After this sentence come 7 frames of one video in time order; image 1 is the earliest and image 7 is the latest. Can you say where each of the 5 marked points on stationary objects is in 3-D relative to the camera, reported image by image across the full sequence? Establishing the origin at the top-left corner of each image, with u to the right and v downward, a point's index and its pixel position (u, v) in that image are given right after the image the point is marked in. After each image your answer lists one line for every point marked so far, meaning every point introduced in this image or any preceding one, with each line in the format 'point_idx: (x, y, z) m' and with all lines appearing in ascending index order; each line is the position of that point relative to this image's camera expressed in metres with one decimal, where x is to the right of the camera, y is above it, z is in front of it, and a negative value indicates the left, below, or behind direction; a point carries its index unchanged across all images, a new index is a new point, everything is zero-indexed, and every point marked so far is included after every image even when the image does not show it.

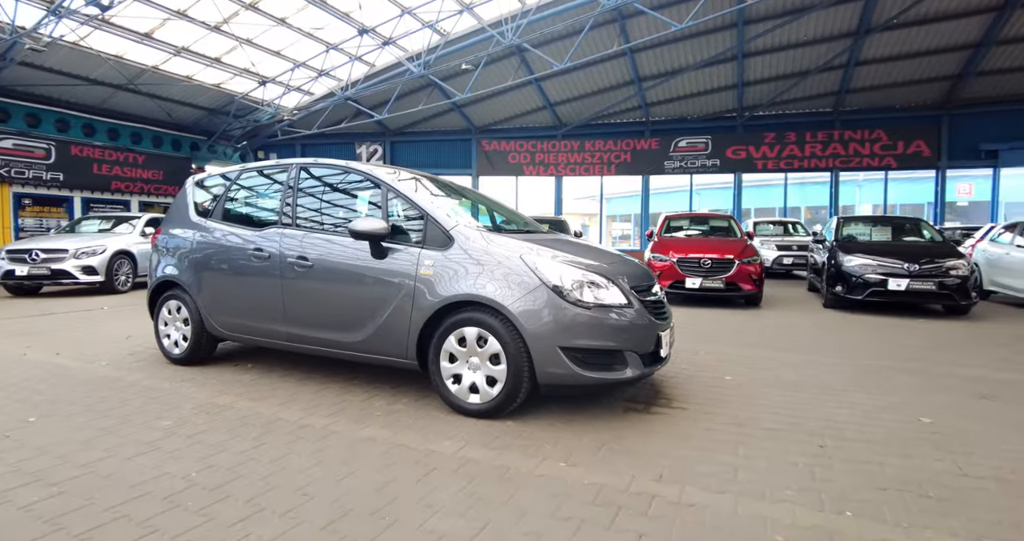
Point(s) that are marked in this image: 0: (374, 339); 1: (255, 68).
0: (-1.0, -0.5, +3.6) m
1: (-8.4, +6.6, +16.2) m
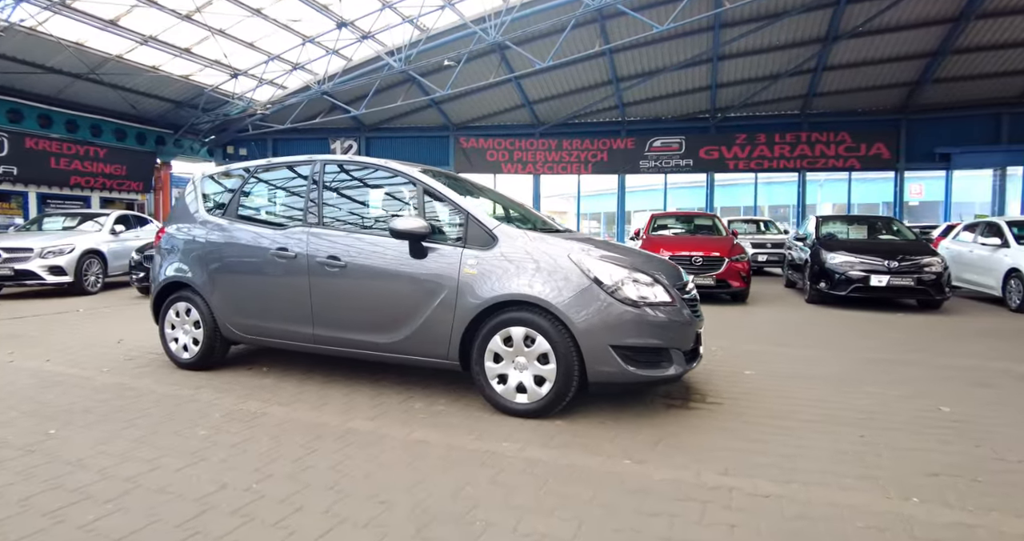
0: (-0.7, -0.5, +3.5) m
1: (-9.0, +6.6, +15.6) m
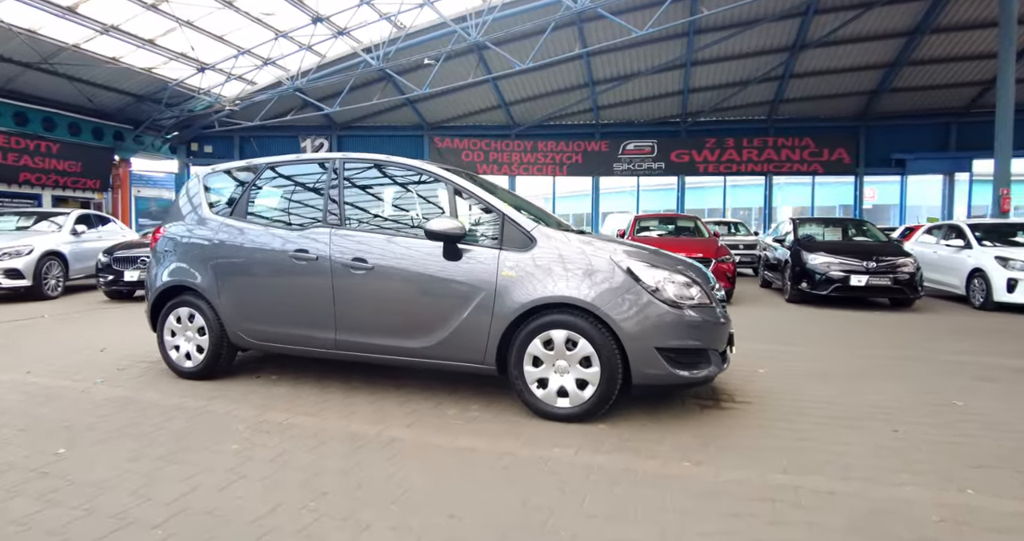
0: (-0.4, -0.5, +3.4) m
1: (-9.6, +6.5, +14.9) m
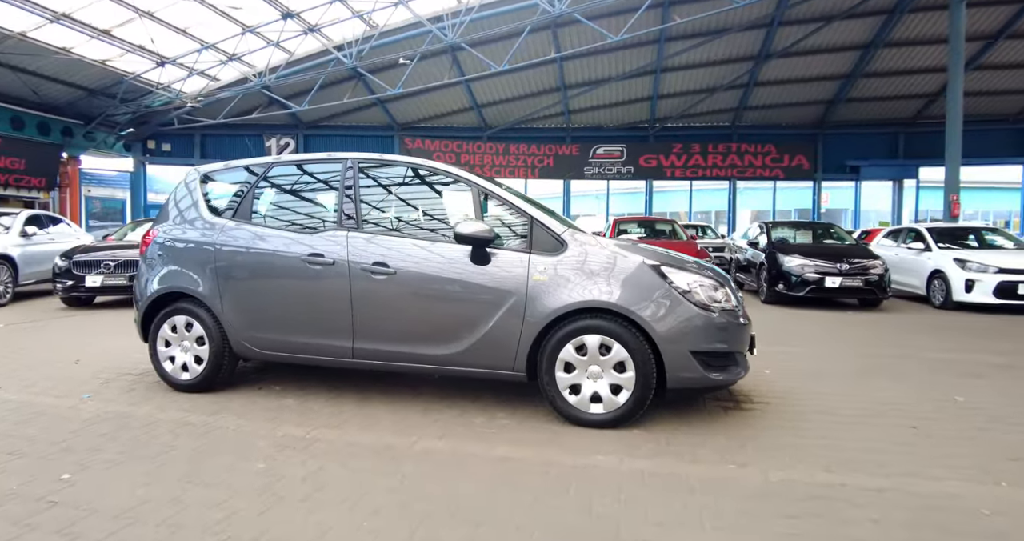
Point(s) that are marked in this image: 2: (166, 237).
0: (-0.3, -0.5, +3.3) m
1: (-10.2, +6.4, +14.1) m
2: (-2.8, +0.3, +4.0) m
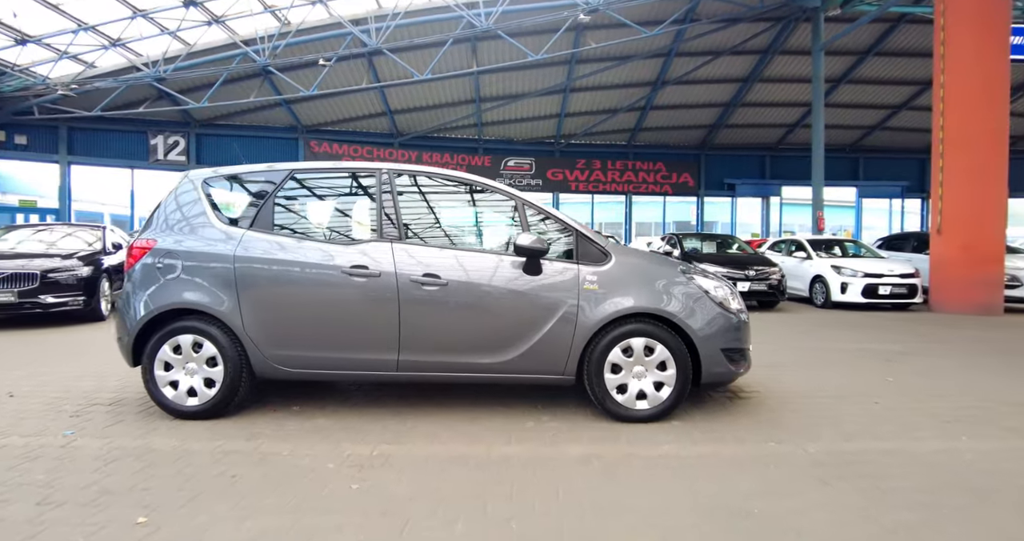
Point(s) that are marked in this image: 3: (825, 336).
0: (+0.1, -0.6, +3.5) m
1: (-12.0, +6.0, +12.0) m
2: (-2.5, +0.2, +3.6) m
3: (+4.6, -1.0, +7.3) m
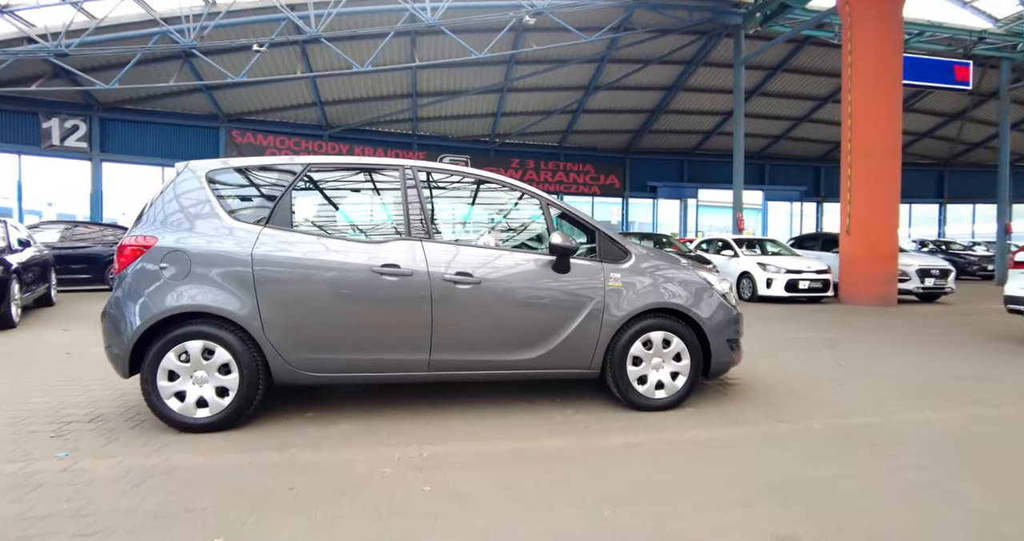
0: (+0.3, -0.6, +3.6) m
1: (-13.0, +6.0, +10.1) m
2: (-2.3, +0.2, +3.3) m
3: (+4.2, -0.9, +8.0) m
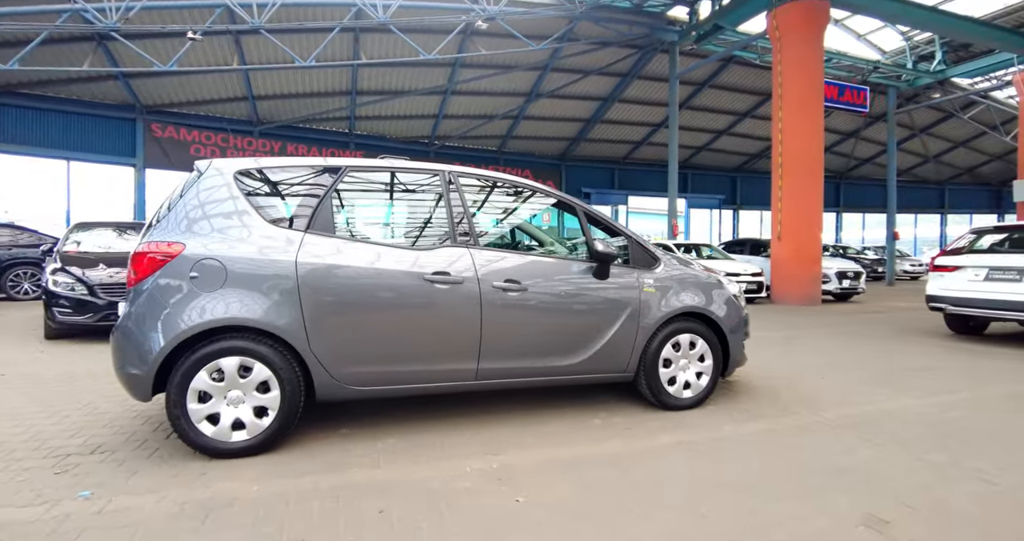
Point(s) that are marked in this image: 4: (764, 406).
0: (+0.6, -0.6, +3.6) m
1: (-13.6, +5.8, +8.1) m
2: (-1.9, +0.1, +3.0) m
3: (+3.8, -1.0, +8.6) m
4: (+2.1, -1.1, +4.1) m
